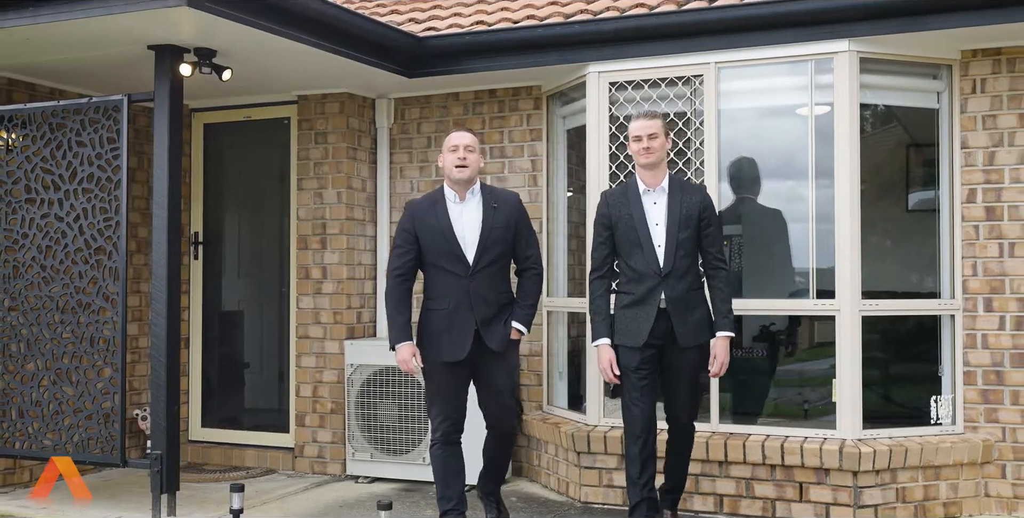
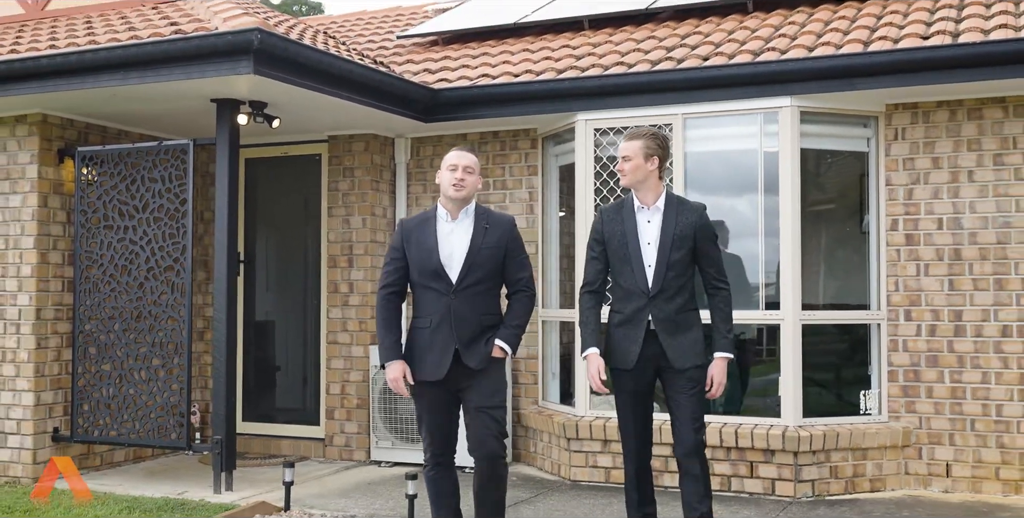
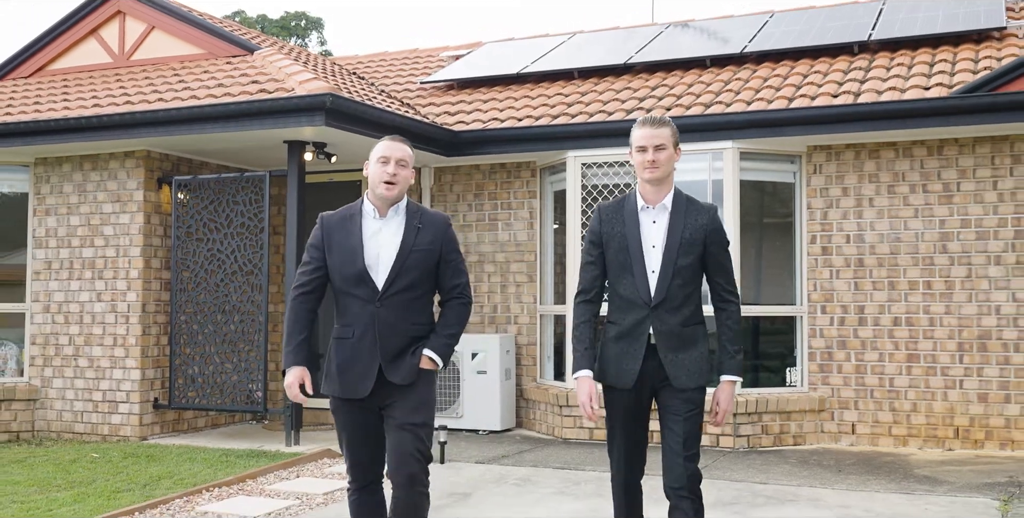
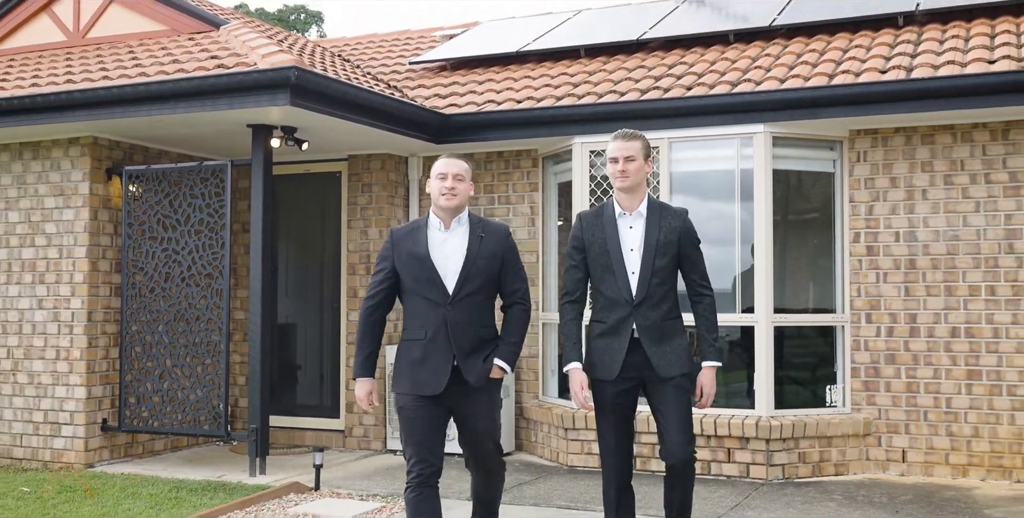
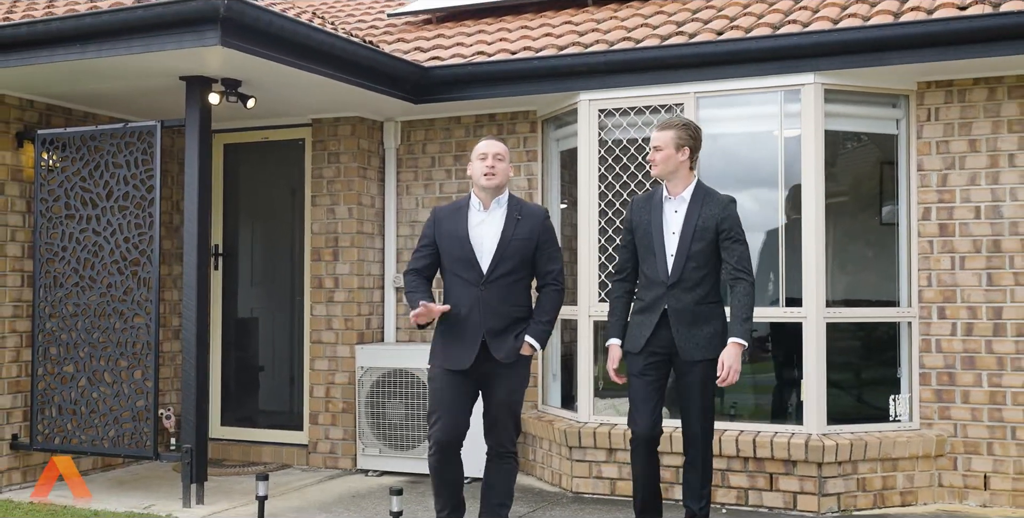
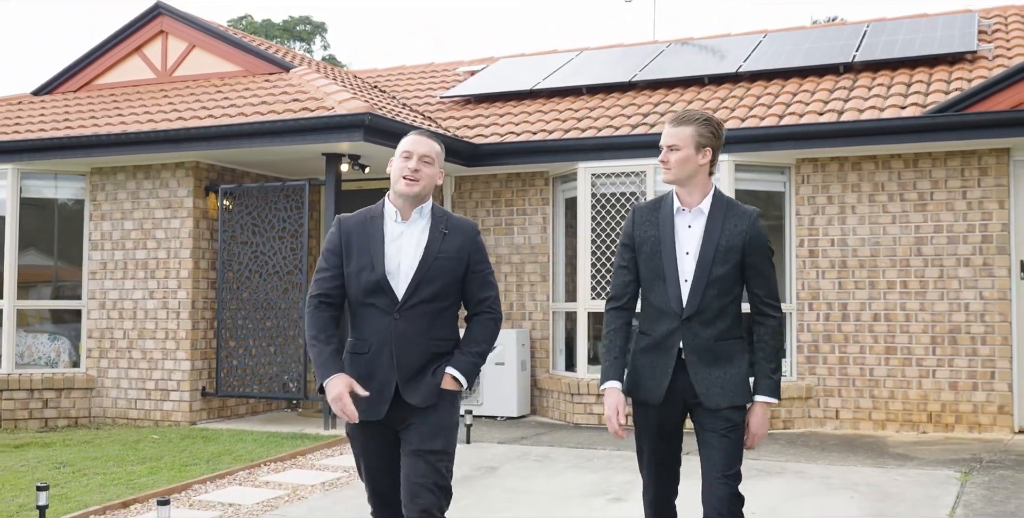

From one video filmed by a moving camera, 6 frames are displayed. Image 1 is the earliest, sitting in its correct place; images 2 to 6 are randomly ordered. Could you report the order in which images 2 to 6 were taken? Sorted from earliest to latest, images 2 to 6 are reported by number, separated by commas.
5, 2, 4, 3, 6
